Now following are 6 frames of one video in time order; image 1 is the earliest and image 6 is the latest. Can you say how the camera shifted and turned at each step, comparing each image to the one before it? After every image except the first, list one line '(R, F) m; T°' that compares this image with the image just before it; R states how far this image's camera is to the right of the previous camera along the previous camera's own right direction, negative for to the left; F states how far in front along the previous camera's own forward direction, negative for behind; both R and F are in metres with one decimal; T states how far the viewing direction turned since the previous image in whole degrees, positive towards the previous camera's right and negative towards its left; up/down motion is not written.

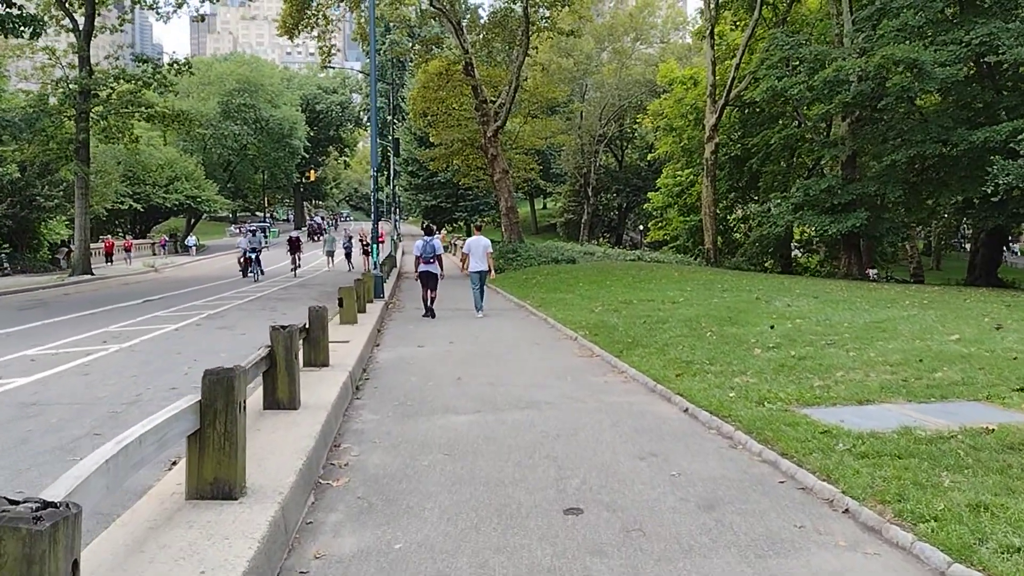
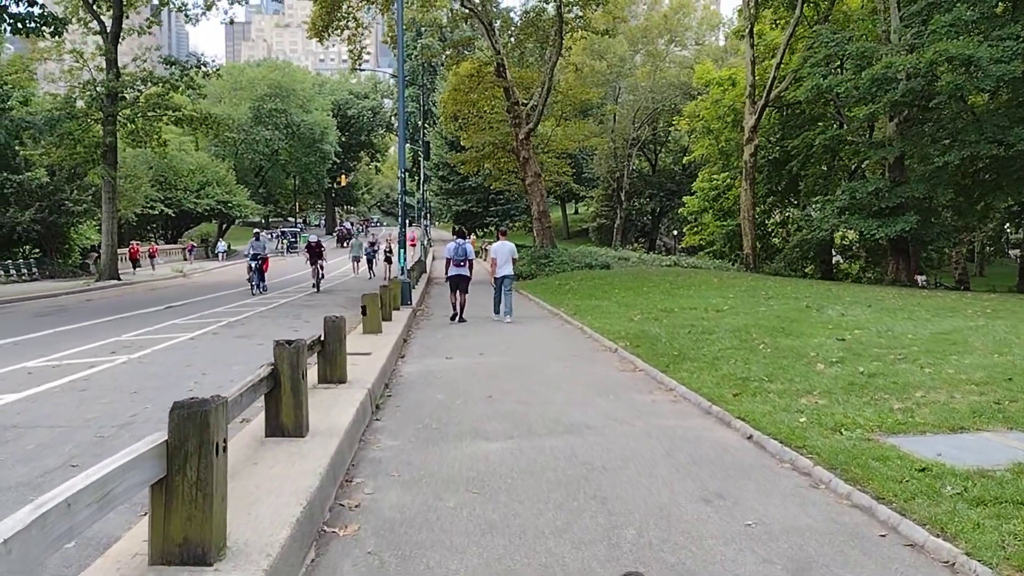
(-0.1, +0.9) m; -2°
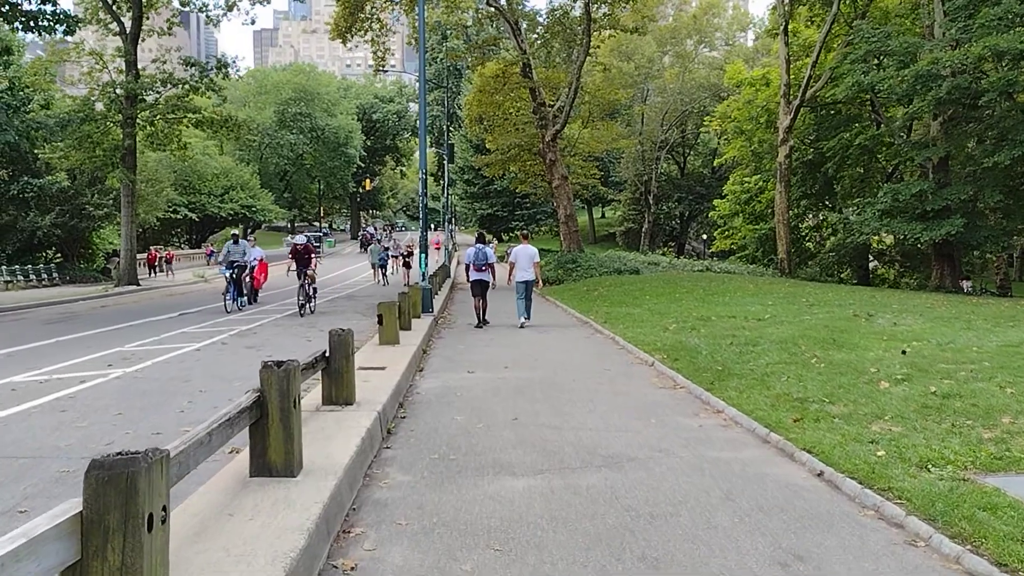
(0.0, +0.9) m; -2°
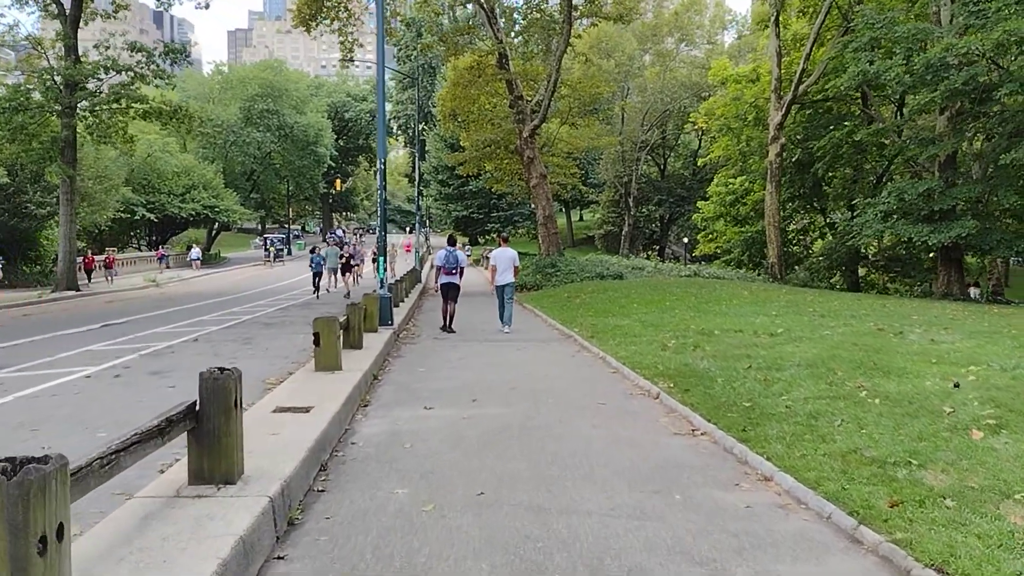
(+0.1, +2.2) m; +1°
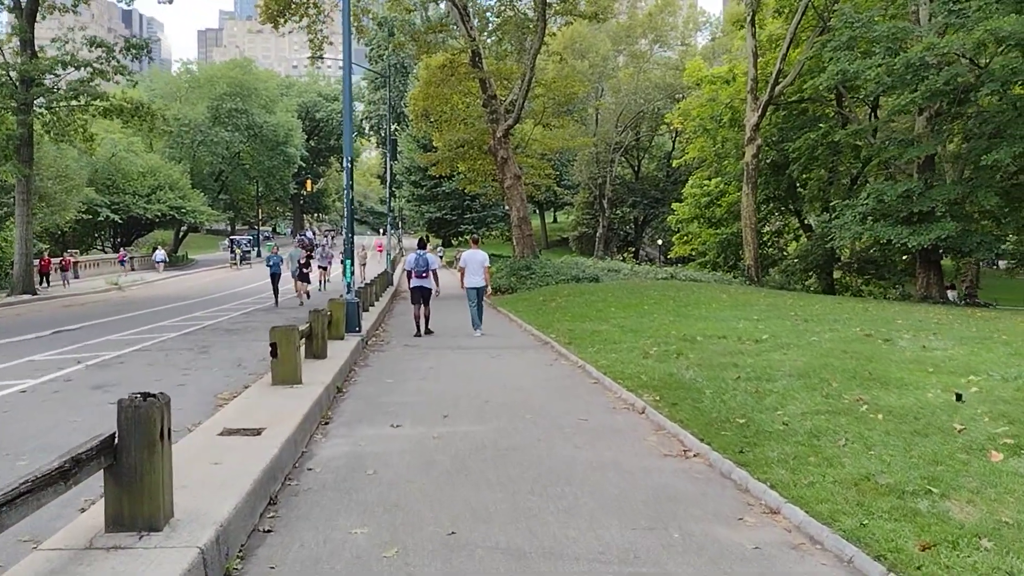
(0.0, +0.6) m; +2°
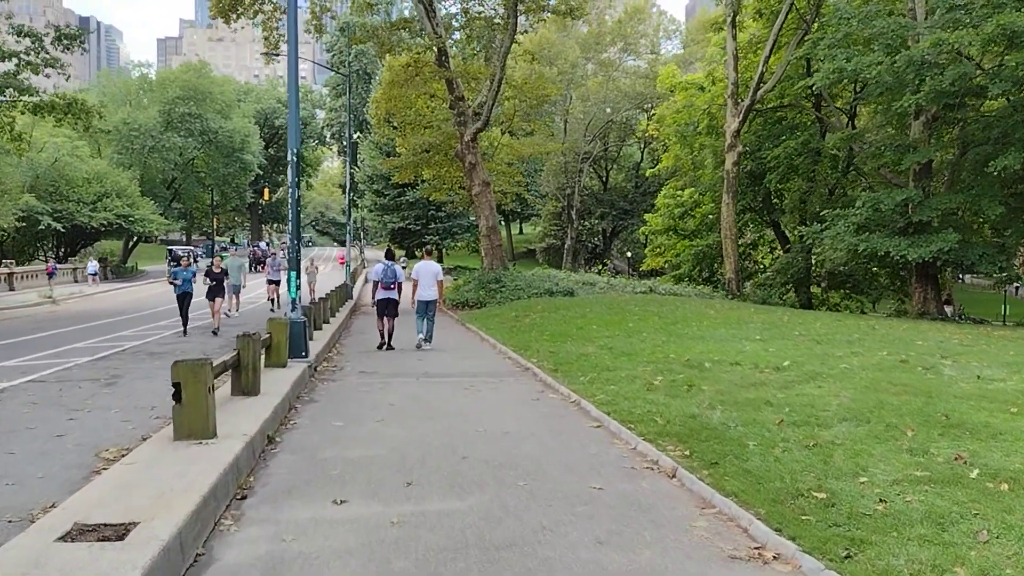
(-0.2, +2.0) m; +2°
